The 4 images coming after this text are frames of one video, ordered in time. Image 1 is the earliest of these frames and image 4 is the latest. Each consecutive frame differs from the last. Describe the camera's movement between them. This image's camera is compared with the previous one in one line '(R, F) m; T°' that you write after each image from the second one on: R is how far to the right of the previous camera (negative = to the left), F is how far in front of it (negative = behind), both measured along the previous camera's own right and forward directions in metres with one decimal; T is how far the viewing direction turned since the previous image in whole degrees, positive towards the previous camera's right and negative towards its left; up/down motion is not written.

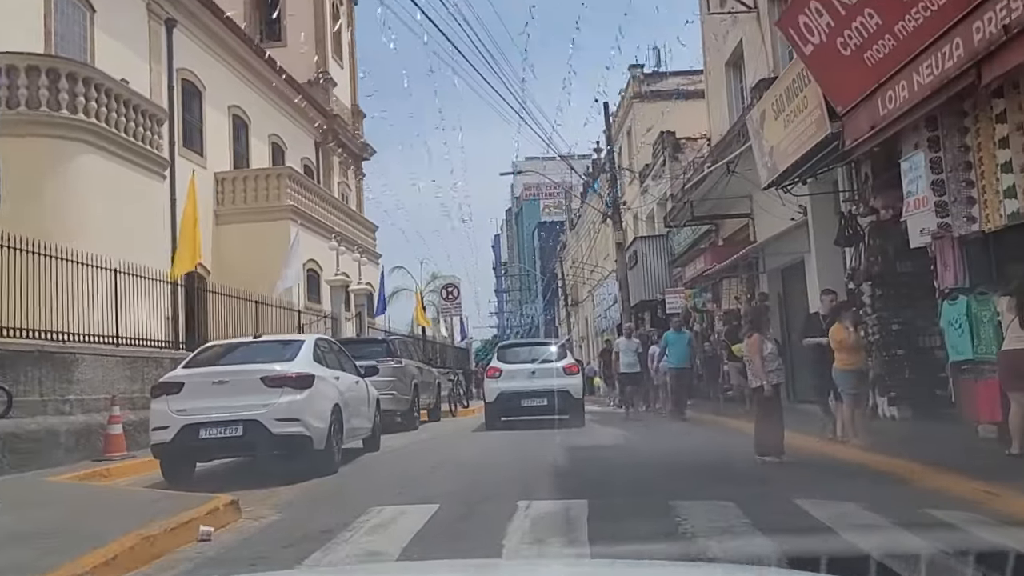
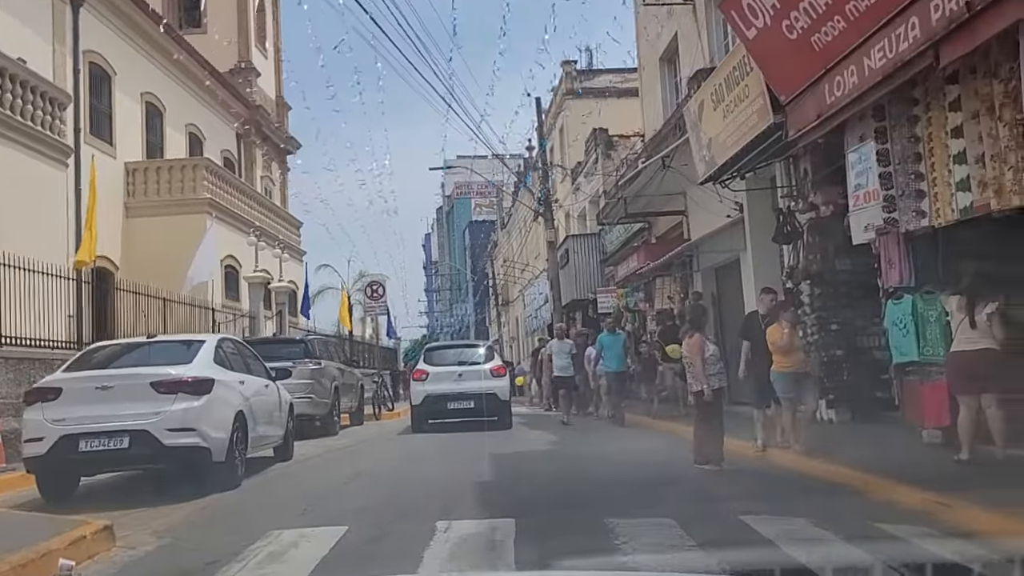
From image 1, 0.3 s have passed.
(+0.1, +1.0) m; +4°
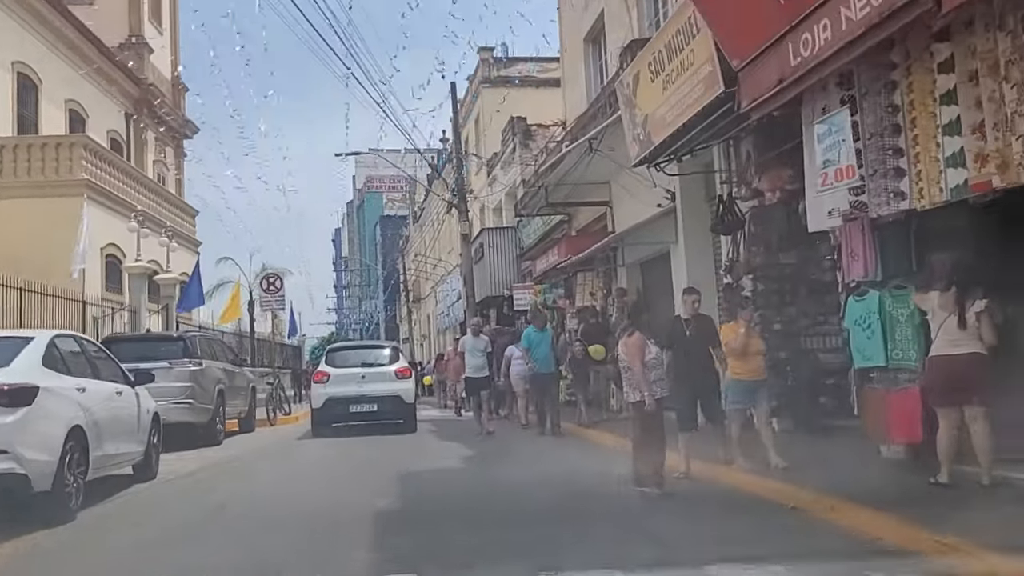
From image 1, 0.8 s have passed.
(+0.1, +2.0) m; +6°
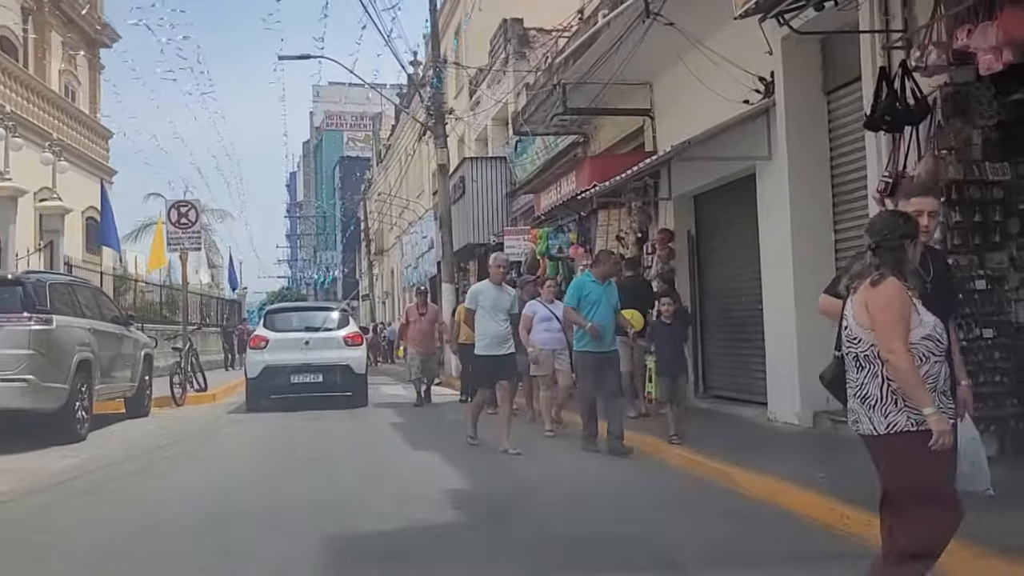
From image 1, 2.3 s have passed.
(-0.7, +5.9) m; +3°
